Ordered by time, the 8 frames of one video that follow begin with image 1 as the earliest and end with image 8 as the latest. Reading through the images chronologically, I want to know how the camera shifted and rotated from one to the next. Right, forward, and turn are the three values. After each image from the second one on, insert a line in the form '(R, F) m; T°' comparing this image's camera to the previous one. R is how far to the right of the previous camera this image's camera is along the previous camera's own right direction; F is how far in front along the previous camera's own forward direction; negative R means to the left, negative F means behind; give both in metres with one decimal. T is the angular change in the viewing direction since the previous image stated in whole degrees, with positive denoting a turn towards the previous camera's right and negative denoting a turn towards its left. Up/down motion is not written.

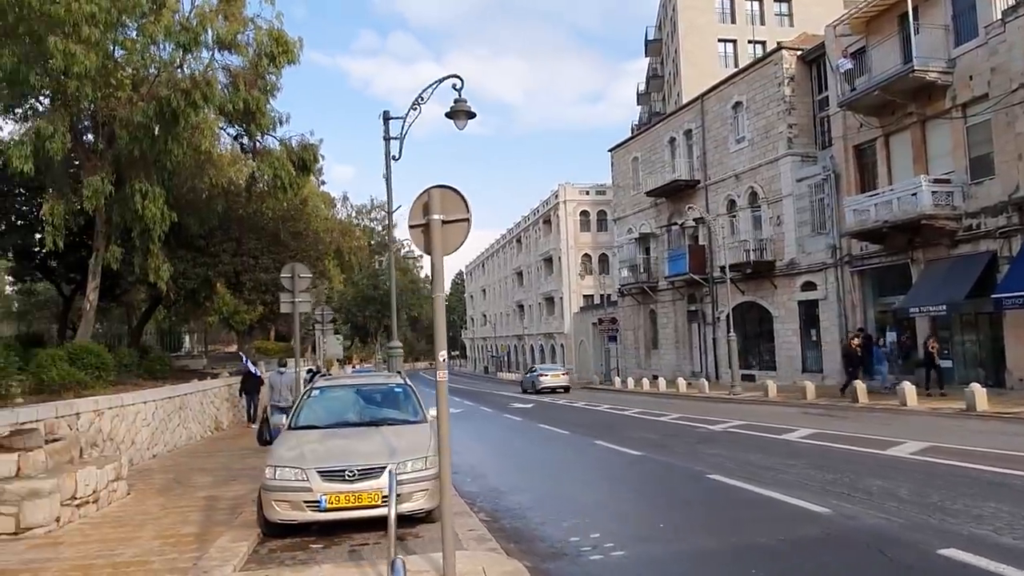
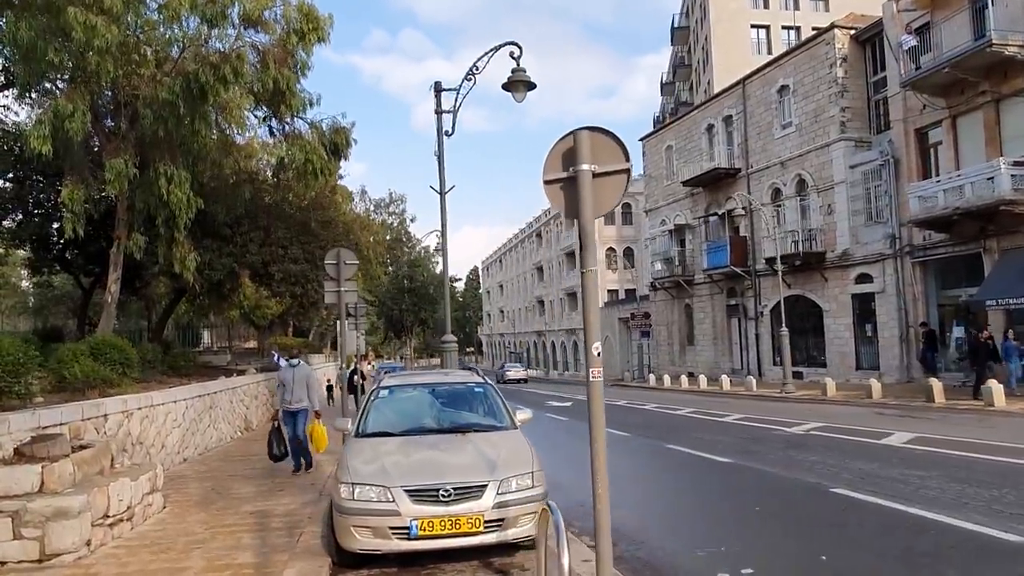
(-0.8, +1.2) m; -1°
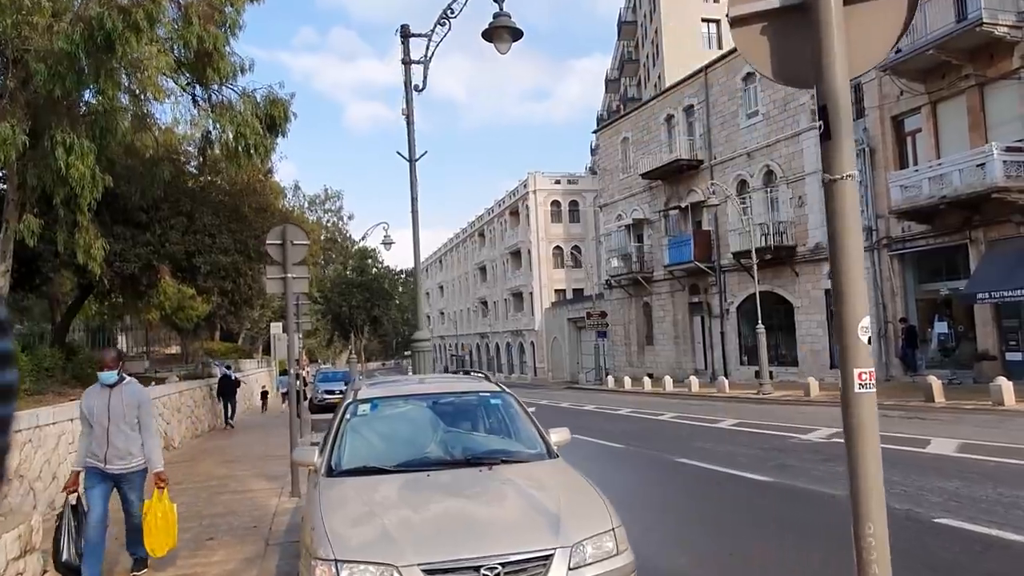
(-0.6, +2.0) m; +5°
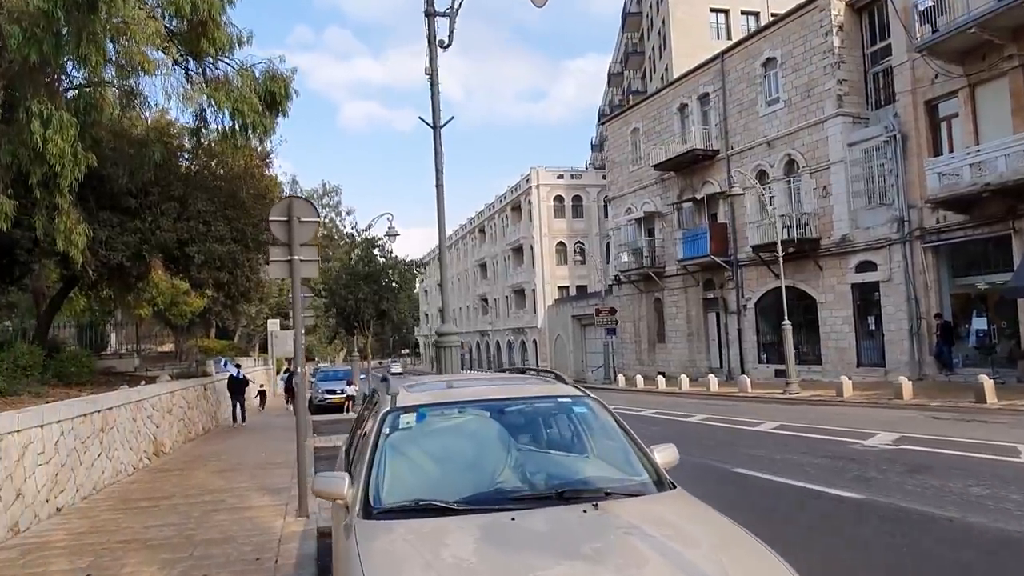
(-0.5, +1.2) m; 0°
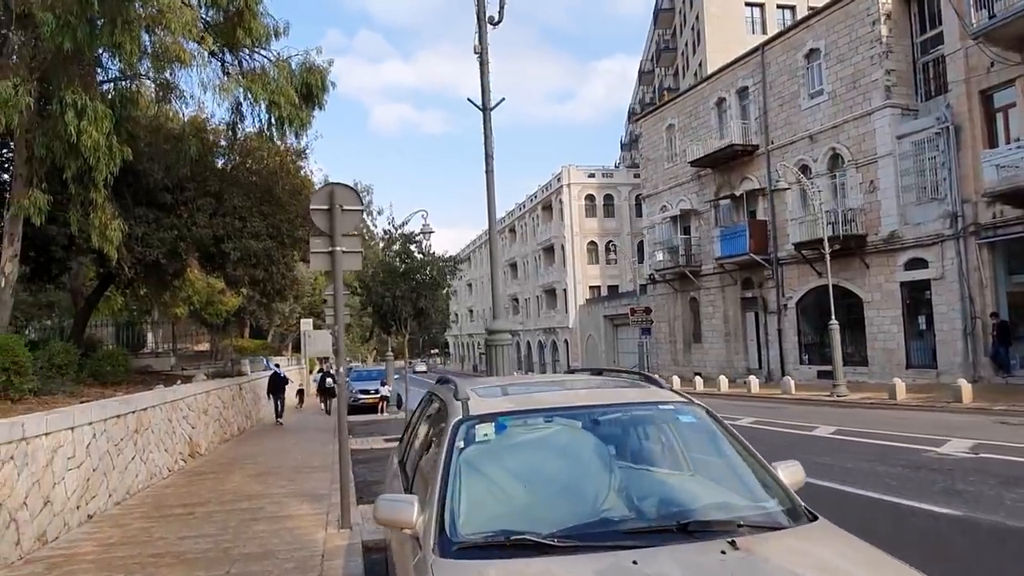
(-0.3, +0.5) m; -2°
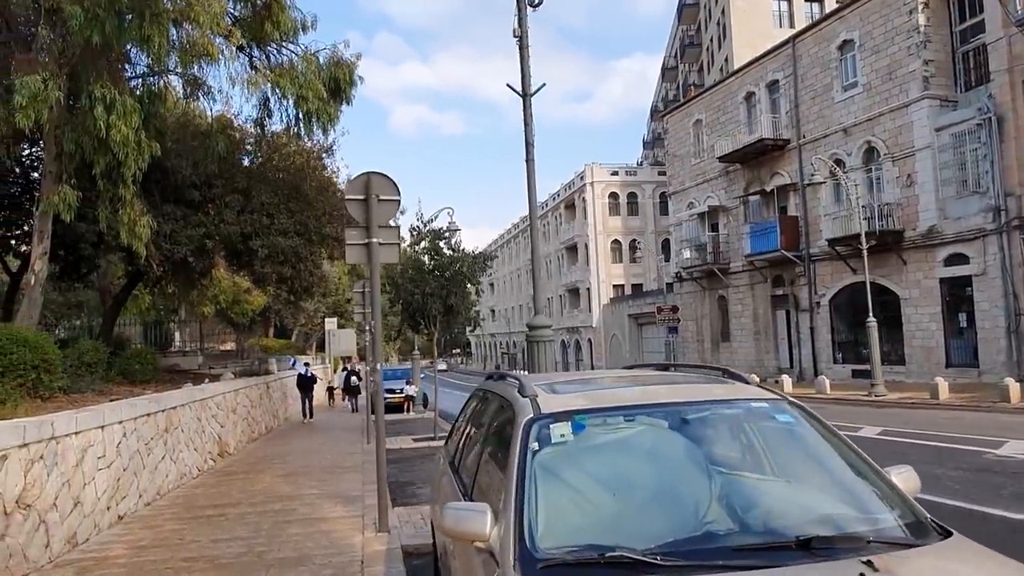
(-0.2, +0.3) m; -1°
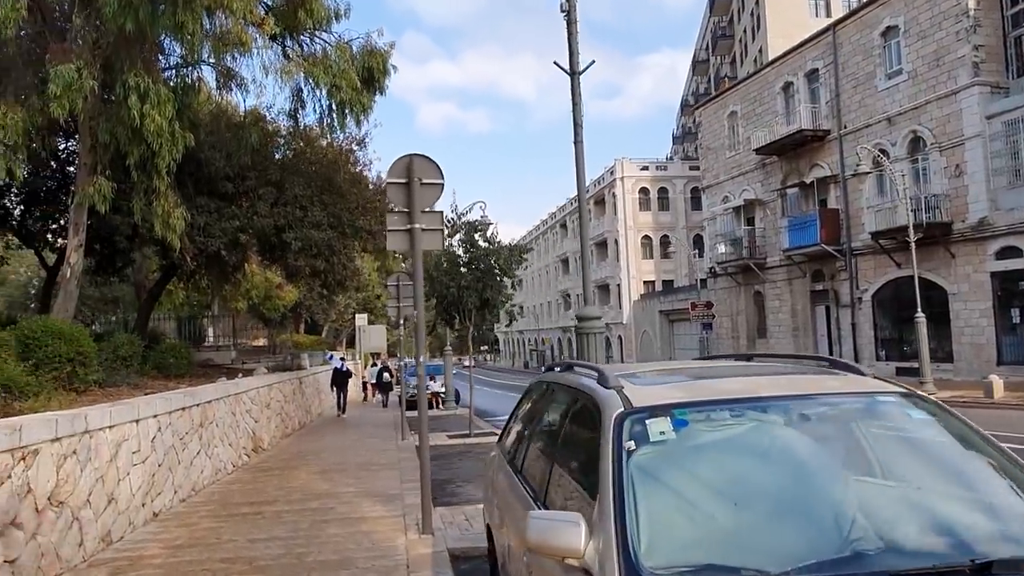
(-0.2, +0.4) m; -2°
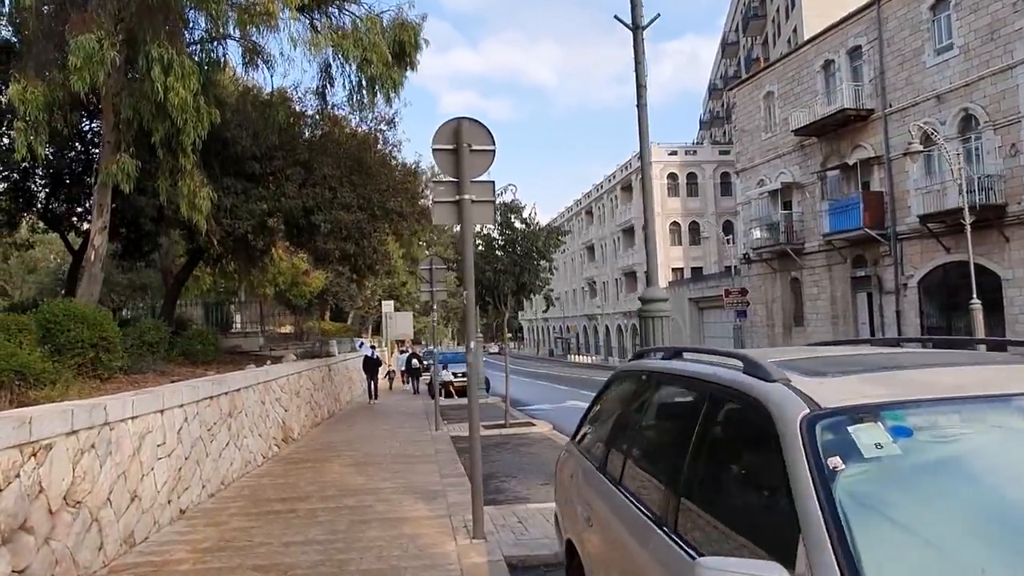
(-0.3, +0.6) m; -2°
